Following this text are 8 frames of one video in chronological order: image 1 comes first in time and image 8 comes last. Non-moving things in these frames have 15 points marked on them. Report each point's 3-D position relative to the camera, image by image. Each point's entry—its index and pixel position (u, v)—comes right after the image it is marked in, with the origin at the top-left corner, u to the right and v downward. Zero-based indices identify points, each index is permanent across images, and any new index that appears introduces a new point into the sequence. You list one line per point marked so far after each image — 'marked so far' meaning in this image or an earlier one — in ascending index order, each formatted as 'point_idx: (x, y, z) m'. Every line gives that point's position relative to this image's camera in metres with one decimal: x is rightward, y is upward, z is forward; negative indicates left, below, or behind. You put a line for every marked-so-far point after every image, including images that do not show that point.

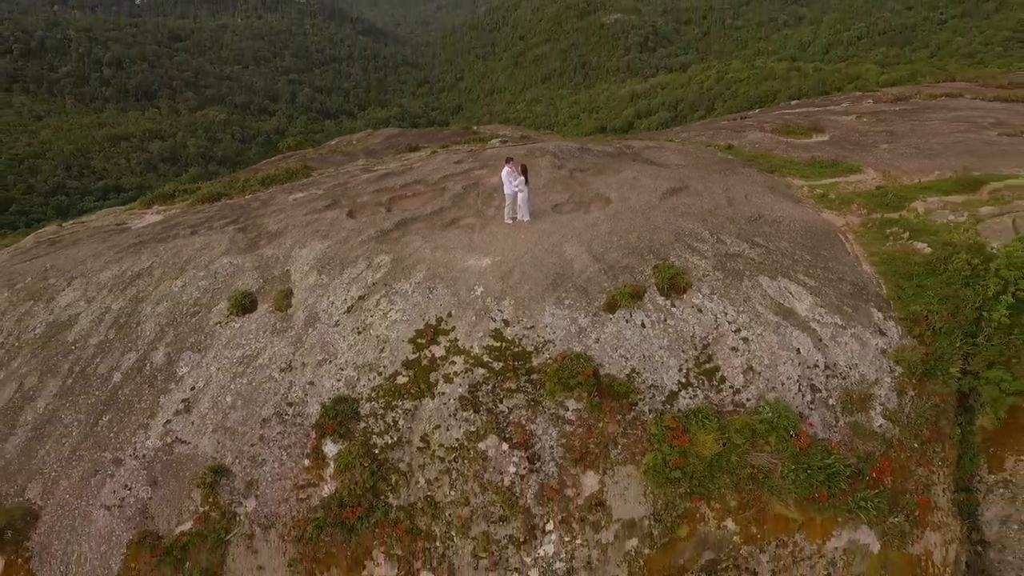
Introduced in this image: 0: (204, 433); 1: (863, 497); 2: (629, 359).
0: (-3.7, -1.7, +6.3) m
1: (+4.0, -2.4, +6.0) m
2: (+1.3, -0.7, +6.0) m
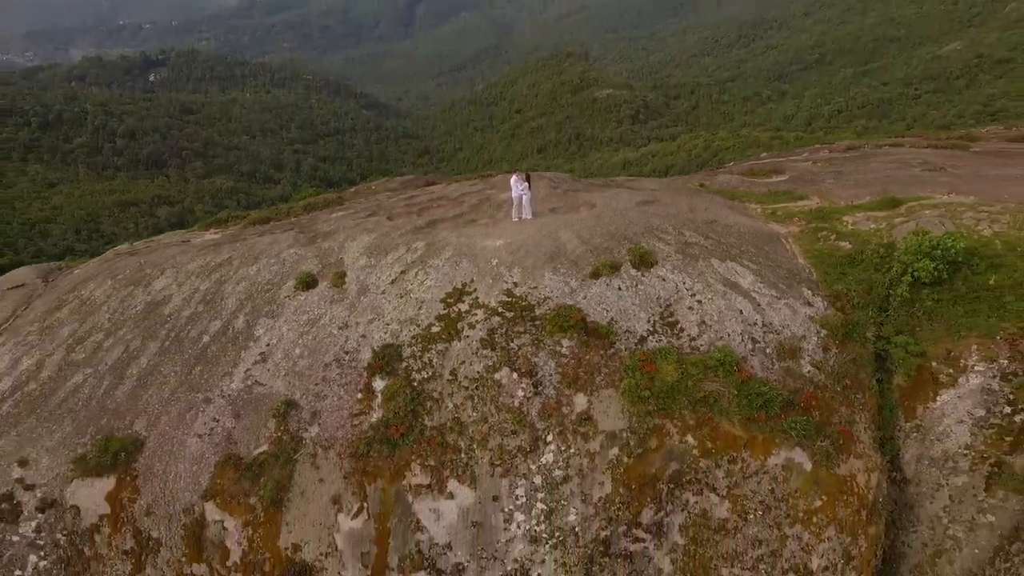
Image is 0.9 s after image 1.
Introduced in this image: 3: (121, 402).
0: (-3.6, -1.3, +8.0) m
1: (+4.1, -1.9, +7.6) m
2: (+1.5, -0.3, +7.8) m
3: (-6.0, -1.8, +8.1) m
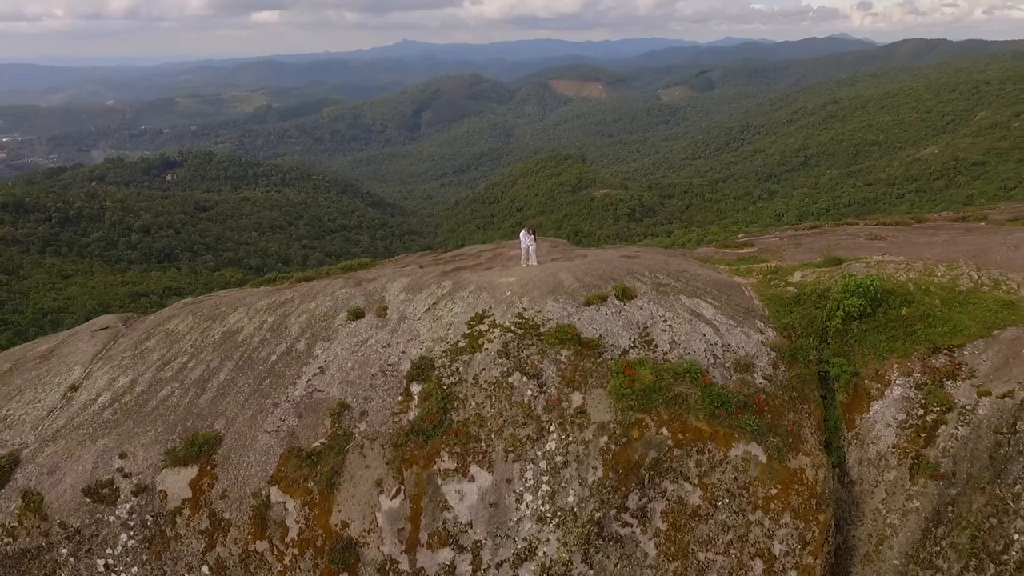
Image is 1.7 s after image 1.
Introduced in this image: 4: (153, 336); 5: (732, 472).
0: (-3.4, -1.8, +9.9) m
1: (+4.3, -2.4, +9.5) m
2: (+1.6, -0.8, +9.9) m
3: (-5.9, -2.3, +10.0) m
4: (-8.0, -1.0, +11.7) m
5: (+3.8, -3.2, +9.1) m
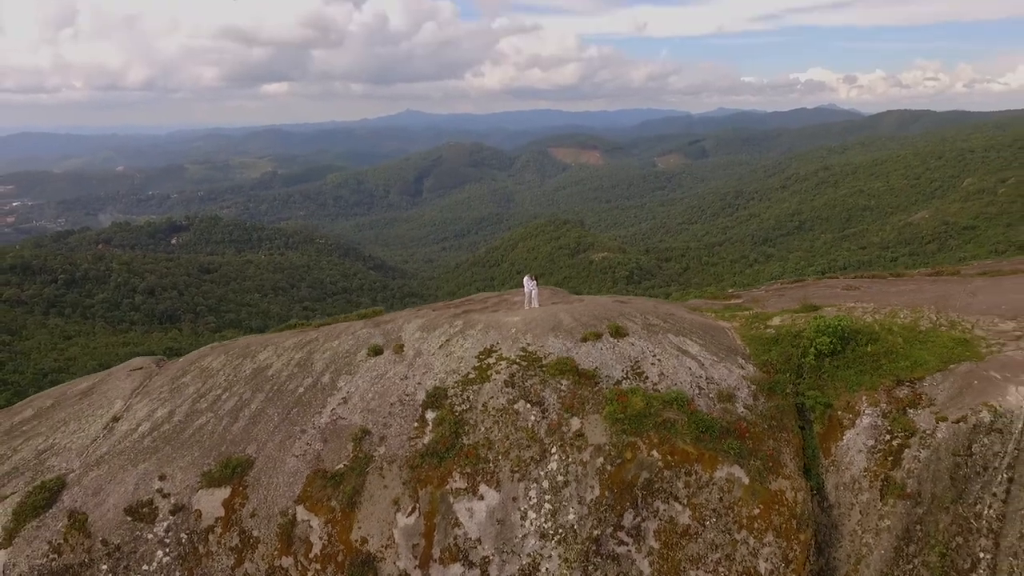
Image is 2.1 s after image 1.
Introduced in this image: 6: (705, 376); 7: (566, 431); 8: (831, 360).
0: (-3.3, -2.6, +11.0) m
1: (+4.4, -3.1, +10.5) m
2: (+1.7, -1.6, +11.1) m
3: (-5.8, -3.1, +11.0) m
4: (-7.9, -2.0, +12.9) m
5: (+3.9, -3.9, +10.0) m
6: (+4.2, -2.0, +11.5) m
7: (+1.1, -2.8, +10.2) m
8: (+7.4, -1.7, +12.1) m
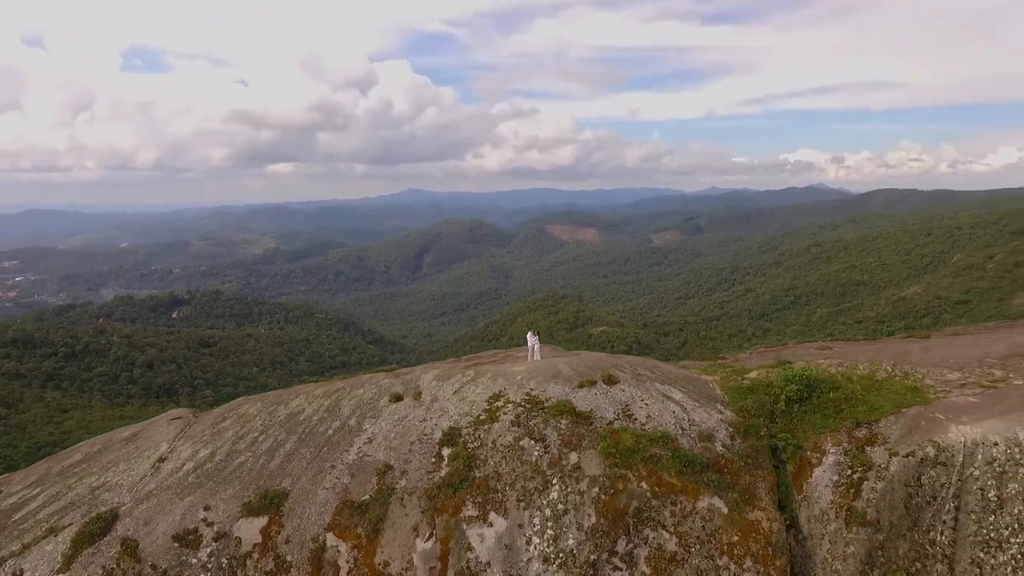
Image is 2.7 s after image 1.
0: (-3.1, -3.8, +12.5) m
1: (+4.5, -4.3, +11.9) m
2: (+1.9, -2.9, +12.7) m
3: (-5.6, -4.3, +12.4) m
4: (-7.8, -3.5, +14.4) m
5: (+4.1, -5.0, +11.3) m
6: (+4.4, -3.3, +13.0) m
7: (+1.2, -3.9, +11.7) m
8: (+7.5, -3.1, +13.7) m
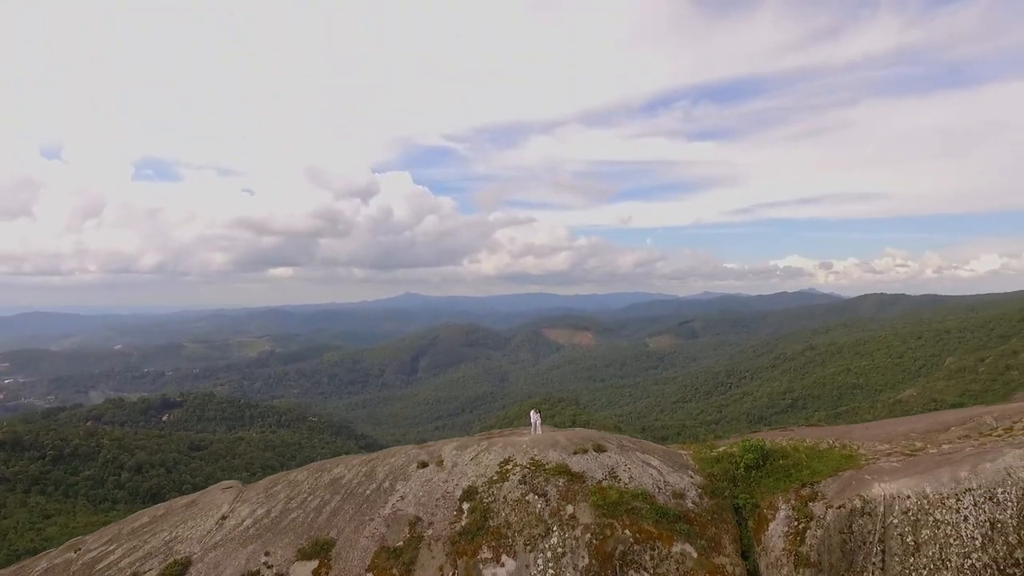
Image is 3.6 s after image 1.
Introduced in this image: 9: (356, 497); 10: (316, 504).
0: (-2.9, -6.3, +15.1) m
1: (+4.7, -6.6, +14.5) m
2: (+2.1, -5.4, +15.6) m
3: (-5.4, -6.7, +14.9) m
4: (-7.6, -6.3, +17.0) m
5: (+4.3, -7.2, +13.8) m
6: (+4.6, -5.9, +15.8) m
7: (+1.4, -6.2, +14.3) m
8: (+7.7, -5.8, +16.6) m
9: (-4.6, -6.3, +15.6) m
10: (-5.9, -6.5, +15.6) m
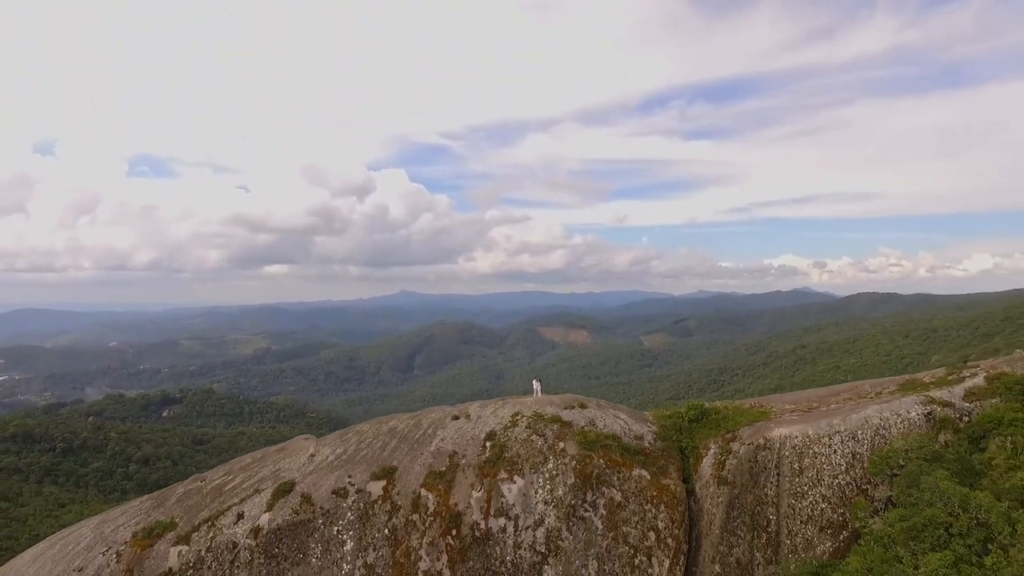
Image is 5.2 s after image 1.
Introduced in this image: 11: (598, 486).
0: (-2.6, -6.4, +21.2) m
1: (+5.1, -6.7, +20.7) m
2: (+2.4, -5.5, +21.8) m
3: (-5.1, -6.8, +21.0) m
4: (-7.3, -6.4, +23.1) m
5: (+4.6, -7.3, +20.0) m
6: (+4.9, -6.0, +22.0) m
7: (+1.7, -6.3, +20.5) m
8: (+8.1, -5.9, +22.8) m
9: (-4.3, -6.4, +21.7) m
10: (-5.5, -6.6, +21.7) m
11: (+3.2, -7.4, +19.8) m
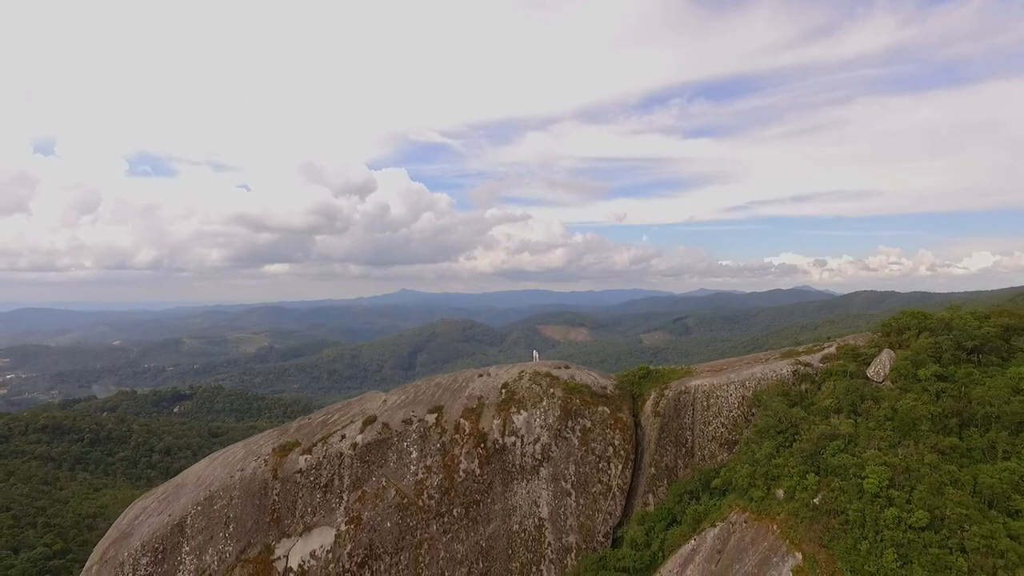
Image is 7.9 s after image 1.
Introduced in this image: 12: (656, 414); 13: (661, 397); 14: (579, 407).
0: (-2.2, -6.4, +31.8) m
1: (+5.5, -6.7, +31.3) m
2: (+2.8, -5.5, +32.3) m
3: (-4.6, -6.8, +31.6) m
4: (-6.9, -6.4, +33.7) m
5: (+5.1, -7.3, +30.6) m
6: (+5.3, -6.0, +32.6) m
7: (+2.2, -6.3, +31.1) m
8: (+8.5, -5.9, +33.4) m
9: (-3.9, -6.4, +32.3) m
10: (-5.1, -6.6, +32.3) m
11: (+3.7, -7.4, +30.4) m
12: (+8.6, -7.4, +31.0) m
13: (+9.0, -6.8, +31.5) m
14: (+3.9, -7.0, +30.6) m
